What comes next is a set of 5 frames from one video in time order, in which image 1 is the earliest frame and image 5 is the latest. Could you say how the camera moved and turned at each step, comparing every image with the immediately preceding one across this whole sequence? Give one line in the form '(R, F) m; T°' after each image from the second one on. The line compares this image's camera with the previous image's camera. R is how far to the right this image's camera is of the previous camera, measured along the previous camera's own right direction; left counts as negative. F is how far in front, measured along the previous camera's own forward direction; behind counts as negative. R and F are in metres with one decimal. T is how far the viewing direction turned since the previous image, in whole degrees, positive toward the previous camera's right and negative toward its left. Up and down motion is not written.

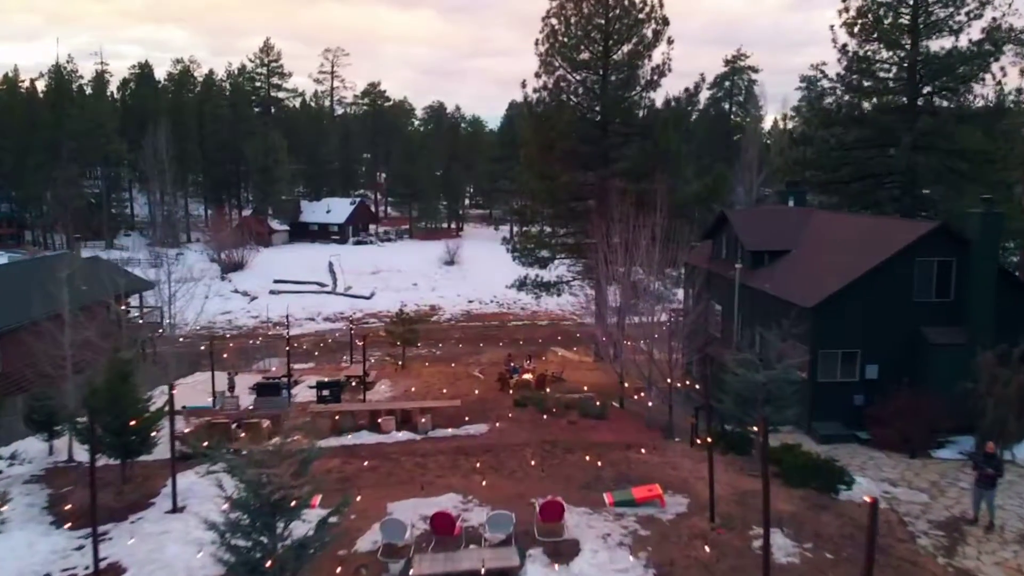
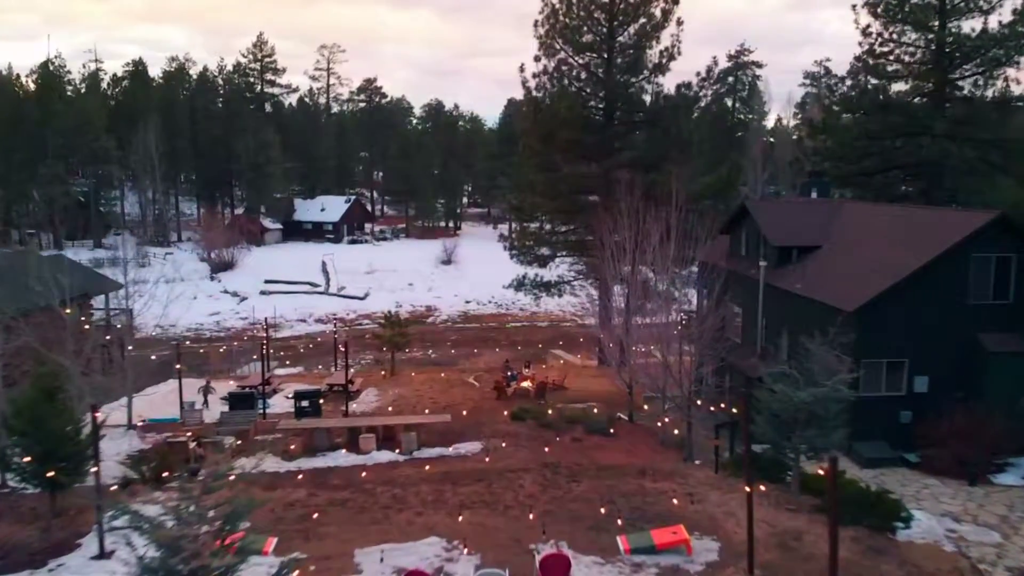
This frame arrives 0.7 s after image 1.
(0.0, +2.1) m; 0°
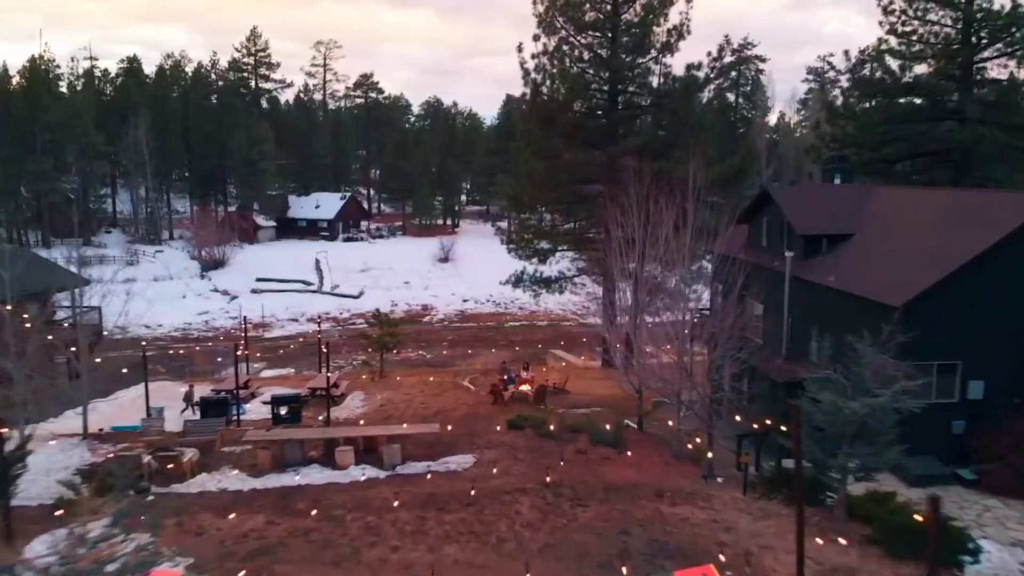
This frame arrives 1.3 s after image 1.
(0.0, +1.8) m; 0°
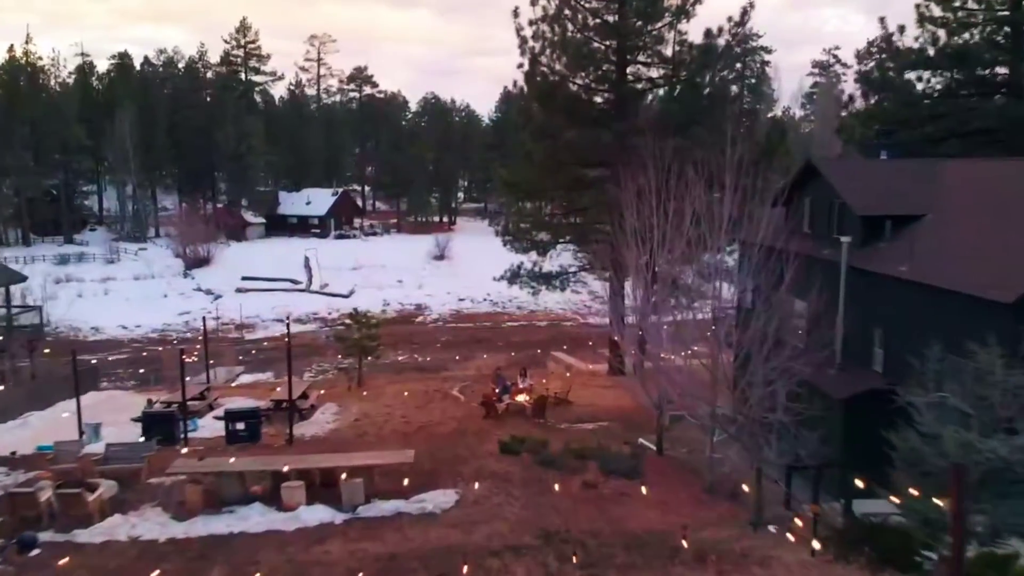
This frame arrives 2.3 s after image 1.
(+0.1, +2.8) m; 0°
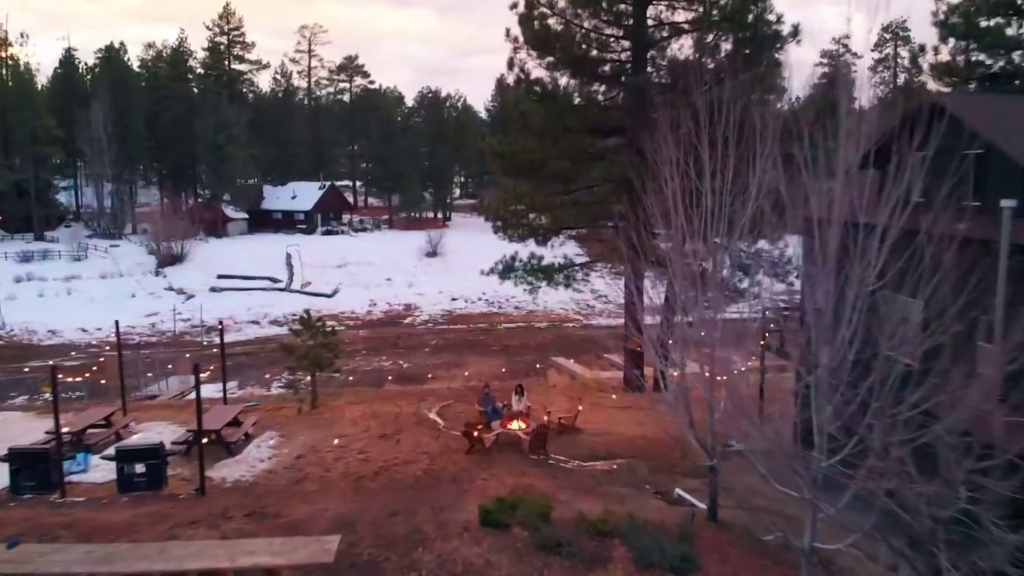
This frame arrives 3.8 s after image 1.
(+0.1, +4.3) m; 0°
